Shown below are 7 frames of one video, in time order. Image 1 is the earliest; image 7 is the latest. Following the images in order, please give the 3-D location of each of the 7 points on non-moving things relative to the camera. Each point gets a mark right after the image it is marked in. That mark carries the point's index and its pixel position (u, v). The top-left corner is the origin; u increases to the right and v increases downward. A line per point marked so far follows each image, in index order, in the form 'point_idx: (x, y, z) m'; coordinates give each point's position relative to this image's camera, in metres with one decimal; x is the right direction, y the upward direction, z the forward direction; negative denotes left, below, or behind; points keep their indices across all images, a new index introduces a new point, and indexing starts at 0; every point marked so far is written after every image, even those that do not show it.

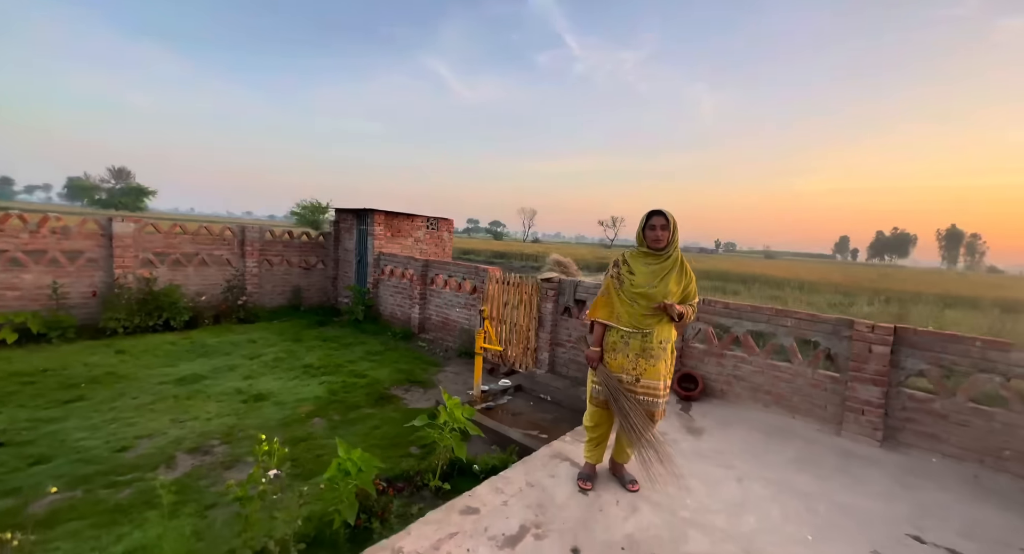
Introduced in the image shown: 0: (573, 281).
0: (+0.9, 0.0, +5.5) m
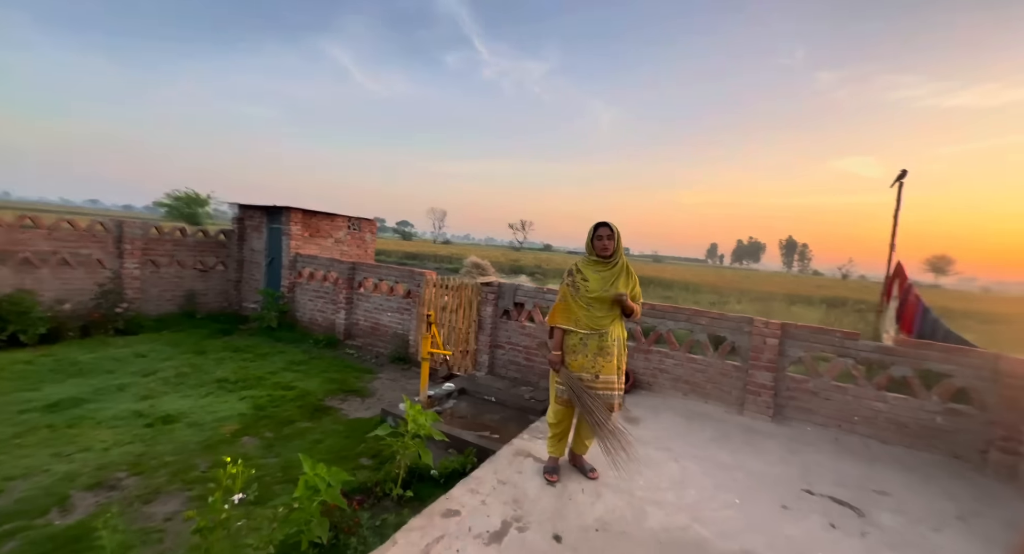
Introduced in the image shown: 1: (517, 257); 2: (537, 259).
0: (+0.1, -0.1, +5.8) m
1: (+0.2, +0.7, +16.6) m
2: (+1.0, +0.5, +16.6) m
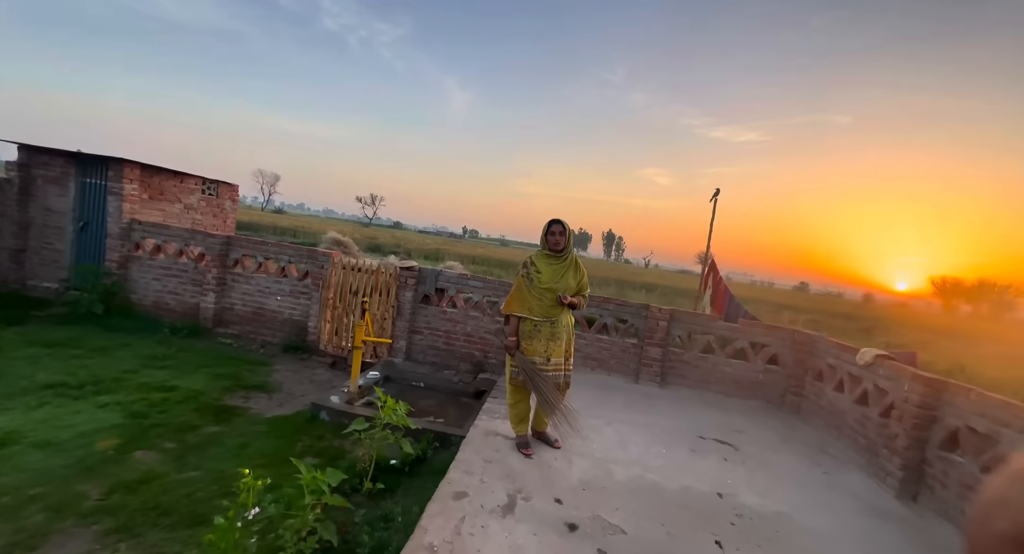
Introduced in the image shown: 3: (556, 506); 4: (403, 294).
0: (-1.0, +0.1, +5.8) m
1: (-5.0, +1.5, +15.8) m
2: (-4.3, +1.3, +16.1) m
3: (+0.3, -1.5, +2.9) m
4: (-1.4, -0.2, +5.8) m
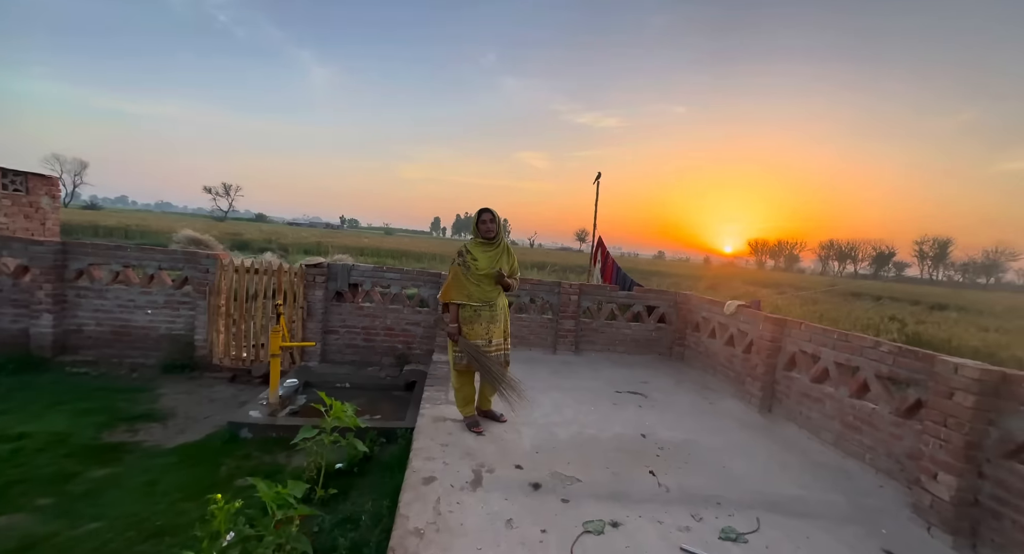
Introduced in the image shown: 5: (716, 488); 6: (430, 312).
0: (-2.0, +0.1, +5.6) m
1: (-8.7, +1.4, +14.1) m
2: (-8.1, +1.3, +14.5) m
3: (+0.1, -1.4, +3.2) m
4: (-2.4, -0.2, +5.4) m
5: (+1.4, -1.4, +2.9) m
6: (-1.0, -0.4, +5.8) m
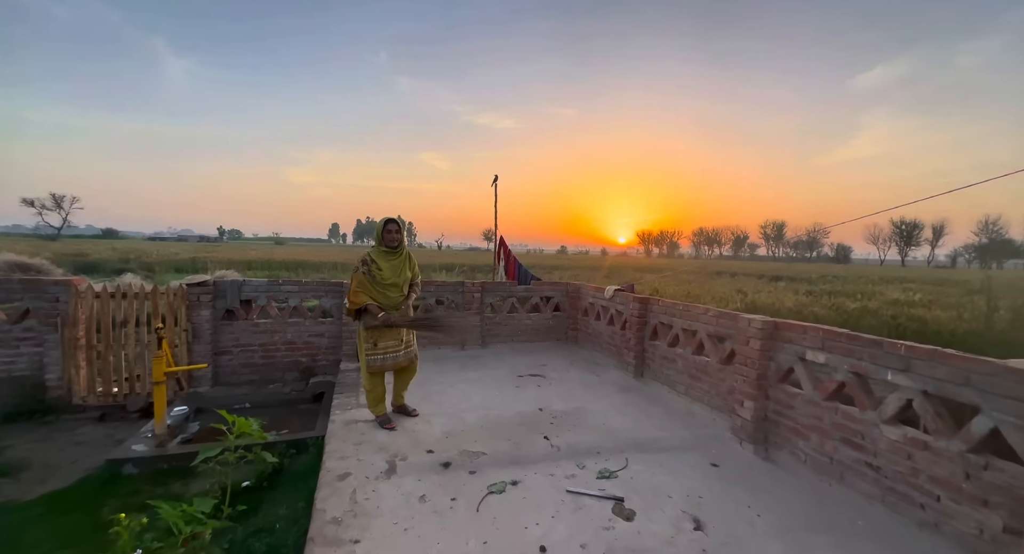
0: (-3.3, -0.1, +5.4) m
1: (-11.8, +0.6, +12.2) m
2: (-11.3, +0.6, +12.8) m
3: (-0.7, -1.4, +3.6) m
4: (-3.6, -0.4, +5.2) m
5: (+0.7, -1.3, +3.6) m
6: (-2.3, -0.6, +5.8) m
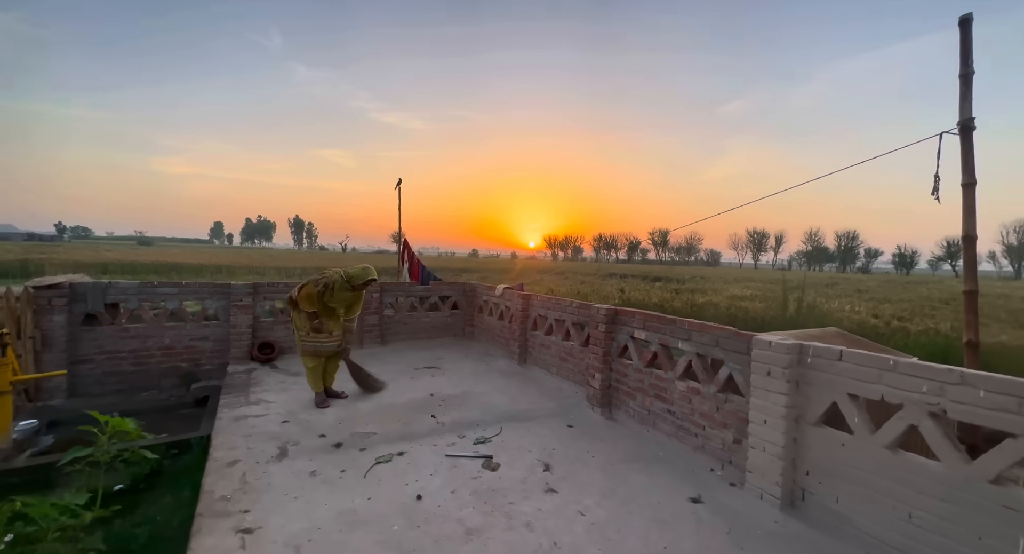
0: (-4.7, -0.1, +5.1) m
1: (-14.4, +0.5, +10.0) m
2: (-14.0, +0.4, +10.7) m
3: (-1.6, -1.4, +3.9) m
4: (-4.9, -0.4, +4.8) m
5: (-0.3, -1.3, +4.2) m
6: (-3.8, -0.6, +5.7) m
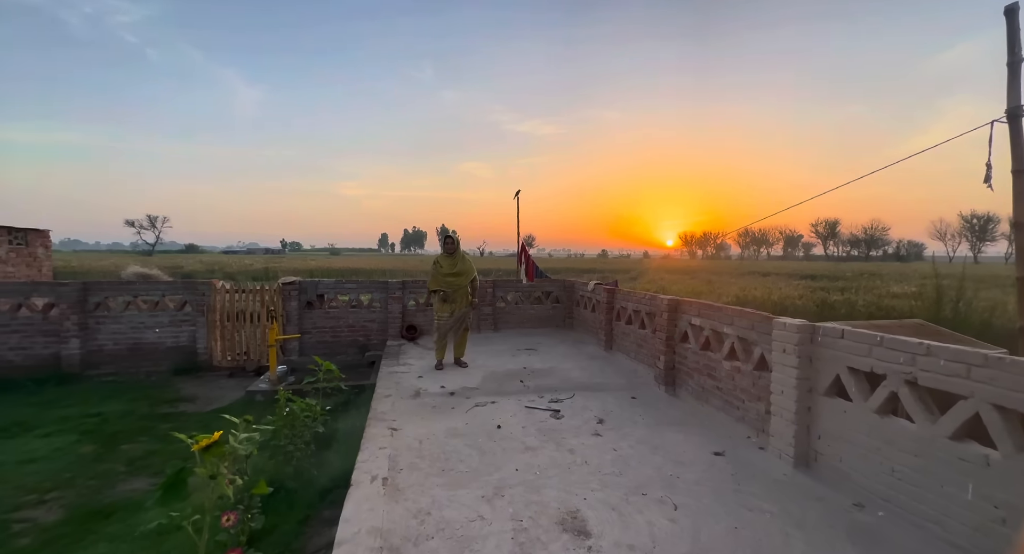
0: (-3.3, -0.1, +7.4) m
1: (-11.1, +0.4, +15.0) m
2: (-10.6, +0.3, +15.5) m
3: (-0.8, -1.4, +5.3) m
4: (-3.6, -0.4, +7.2) m
5: (+0.5, -1.2, +5.2) m
6: (-2.3, -0.6, +7.7) m
